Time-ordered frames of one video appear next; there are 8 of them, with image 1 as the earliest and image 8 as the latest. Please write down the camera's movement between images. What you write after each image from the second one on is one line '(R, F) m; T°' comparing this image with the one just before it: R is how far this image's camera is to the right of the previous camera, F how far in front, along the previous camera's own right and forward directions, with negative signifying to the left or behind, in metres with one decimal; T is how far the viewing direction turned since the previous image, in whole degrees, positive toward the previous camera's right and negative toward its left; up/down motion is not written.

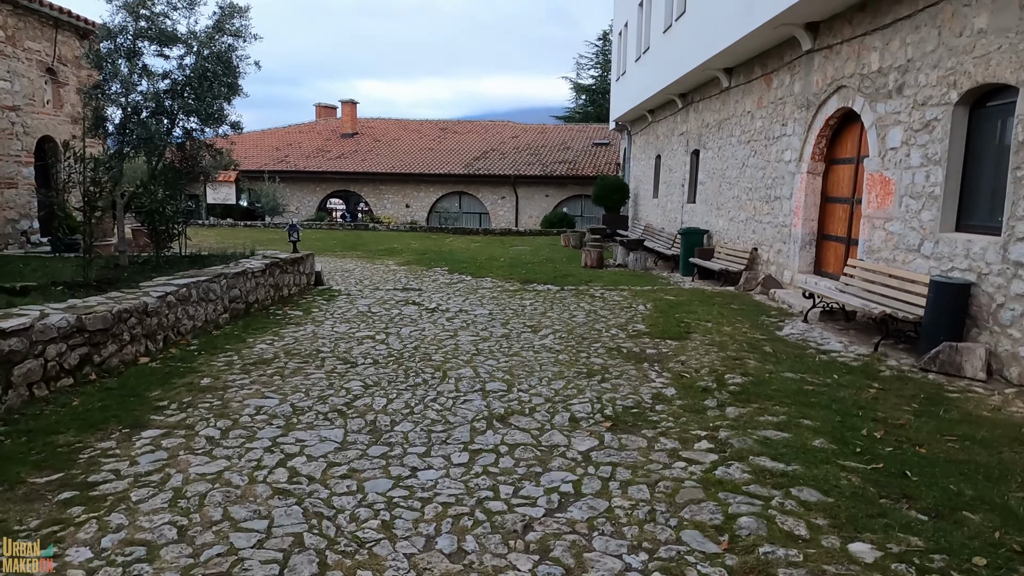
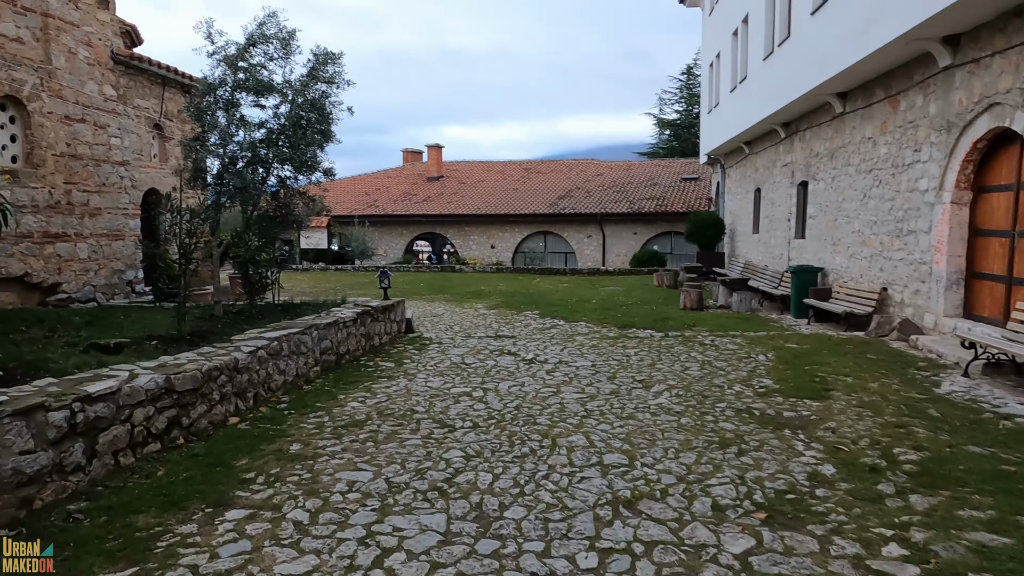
(-0.2, +0.5) m; -7°
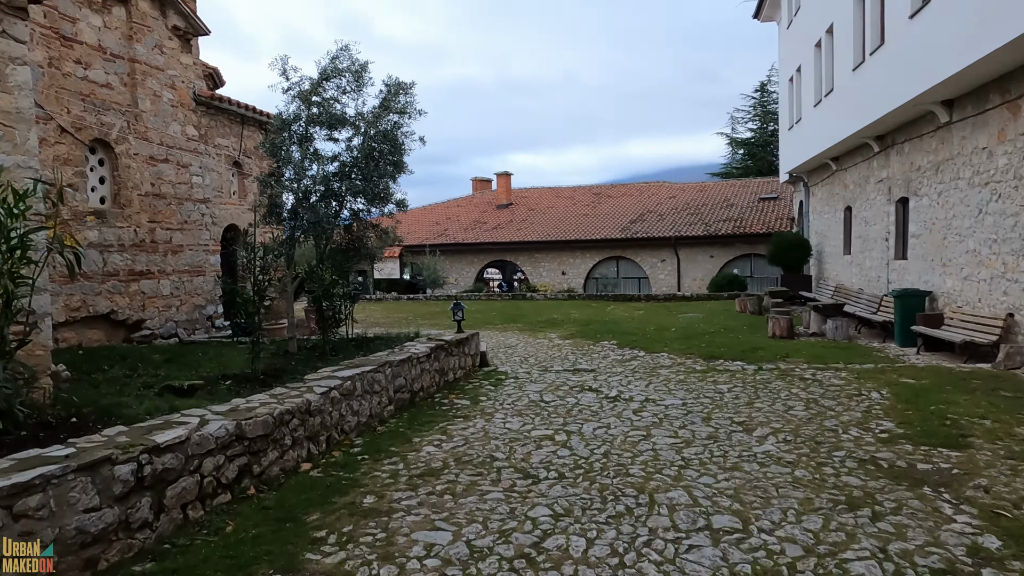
(-0.1, +0.4) m; -6°
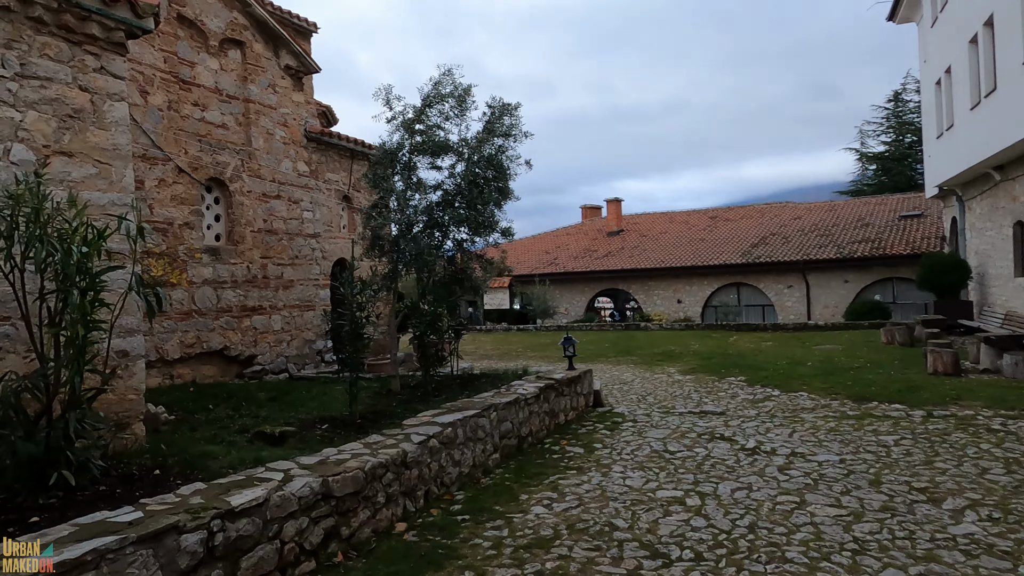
(-0.1, +0.6) m; -9°
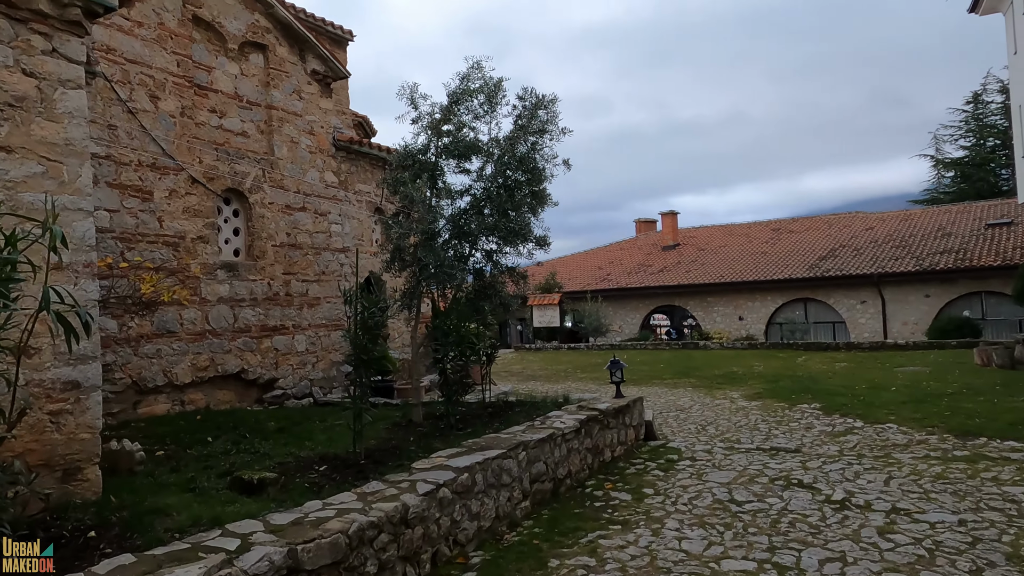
(+0.2, +0.8) m; -5°
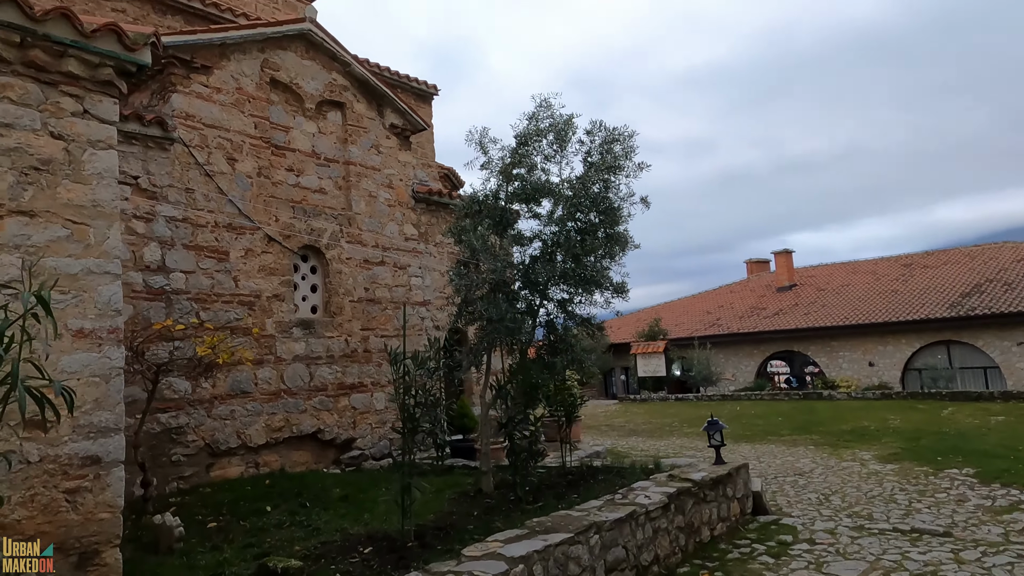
(+0.3, +0.6) m; -9°
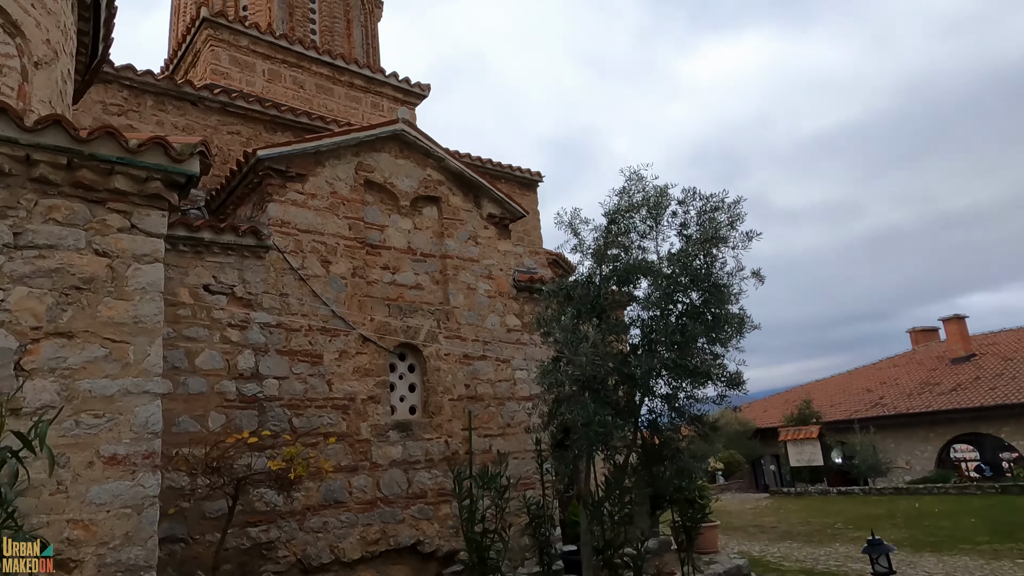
(+0.3, +0.6) m; -11°
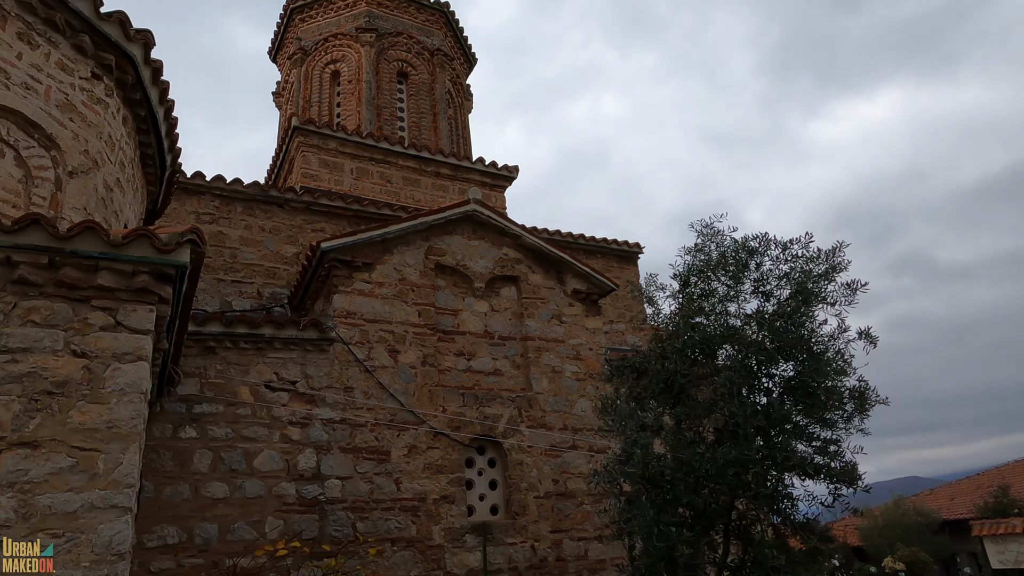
(+0.6, +0.7) m; -12°
